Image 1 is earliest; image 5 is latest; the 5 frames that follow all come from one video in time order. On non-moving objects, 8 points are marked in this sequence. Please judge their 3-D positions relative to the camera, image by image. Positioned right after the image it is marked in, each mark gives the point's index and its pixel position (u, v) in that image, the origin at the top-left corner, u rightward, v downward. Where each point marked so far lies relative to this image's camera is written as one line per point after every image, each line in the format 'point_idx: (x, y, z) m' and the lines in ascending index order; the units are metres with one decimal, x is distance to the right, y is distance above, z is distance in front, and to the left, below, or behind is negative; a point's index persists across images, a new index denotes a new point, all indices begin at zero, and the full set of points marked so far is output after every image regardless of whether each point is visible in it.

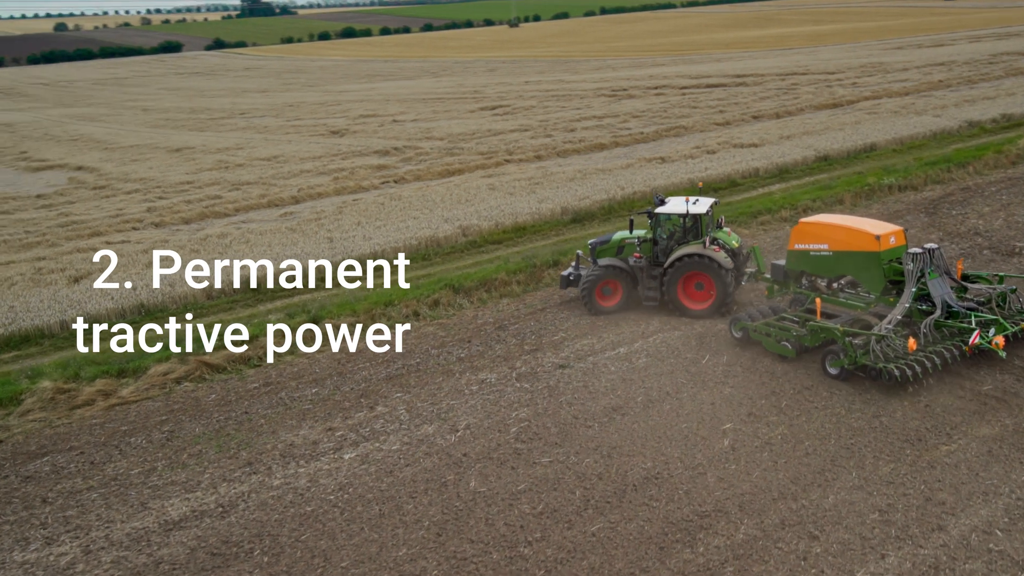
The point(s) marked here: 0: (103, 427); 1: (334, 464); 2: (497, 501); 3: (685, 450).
0: (-4.7, -1.6, +11.6) m
1: (-1.8, -1.7, +10.1) m
2: (-0.1, -1.9, +8.9) m
3: (+1.6, -1.5, +9.5) m
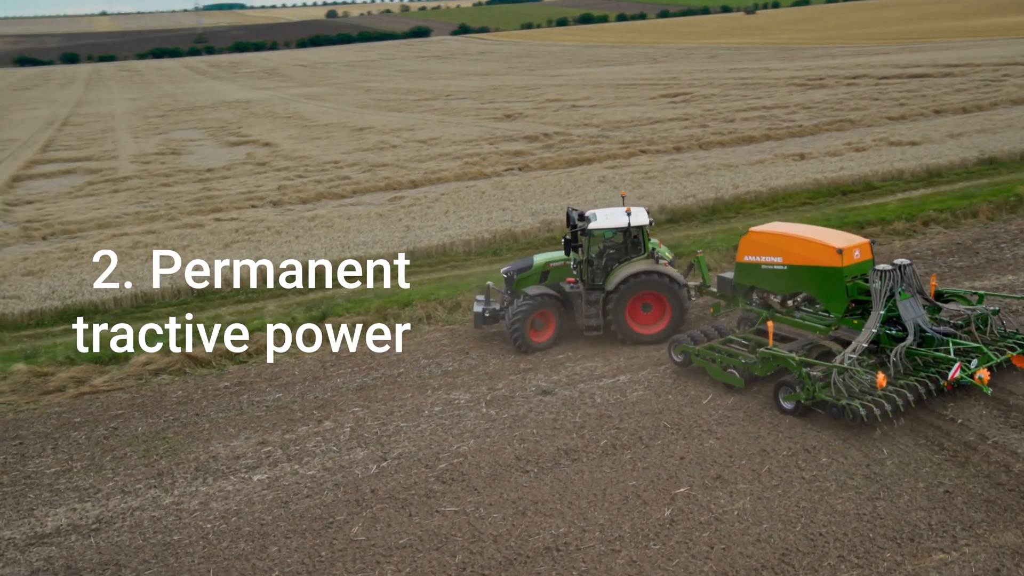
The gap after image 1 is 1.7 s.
0: (-4.9, -1.4, +11.1) m
1: (-2.4, -1.7, +9.0) m
2: (-1.1, -2.0, +7.5) m
3: (+0.8, -1.7, +7.7) m
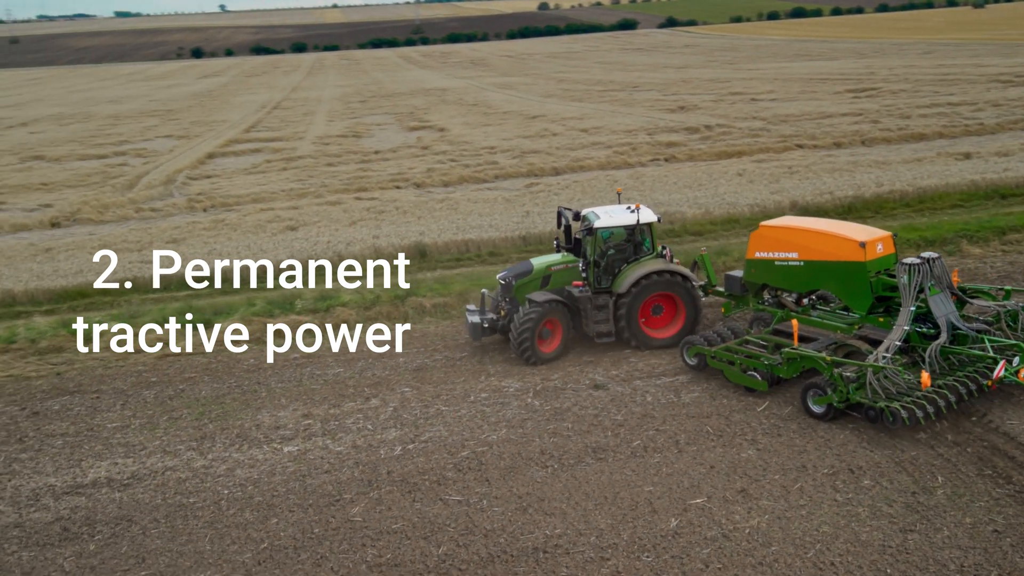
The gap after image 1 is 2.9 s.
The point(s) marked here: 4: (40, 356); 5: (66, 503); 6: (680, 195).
0: (-4.2, -1.0, +11.5) m
1: (-2.1, -1.5, +9.0) m
2: (-1.1, -1.8, +7.3) m
3: (+0.7, -1.6, +7.2) m
4: (-5.7, -0.8, +12.4) m
5: (-3.7, -1.8, +8.4) m
6: (+3.2, +1.8, +19.5) m
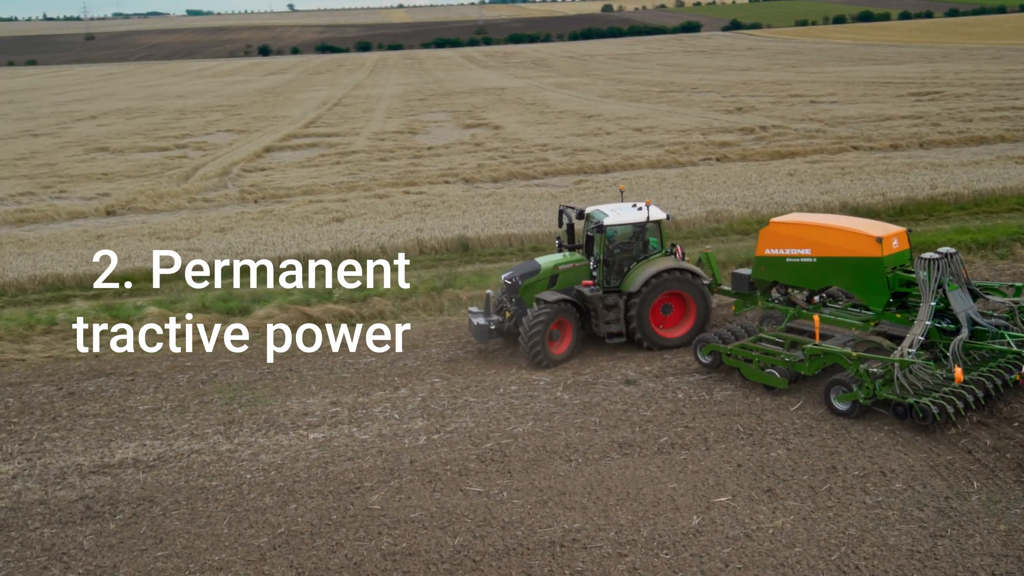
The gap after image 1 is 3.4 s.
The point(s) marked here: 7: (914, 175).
0: (-3.8, -0.8, +11.6) m
1: (-1.9, -1.3, +8.9) m
2: (-1.0, -1.7, +7.2) m
3: (+0.8, -1.6, +7.0) m
4: (-5.3, -0.6, +12.5) m
5: (-3.5, -1.6, +8.4) m
6: (+4.1, +1.8, +19.1) m
7: (+7.7, +2.2, +19.5) m
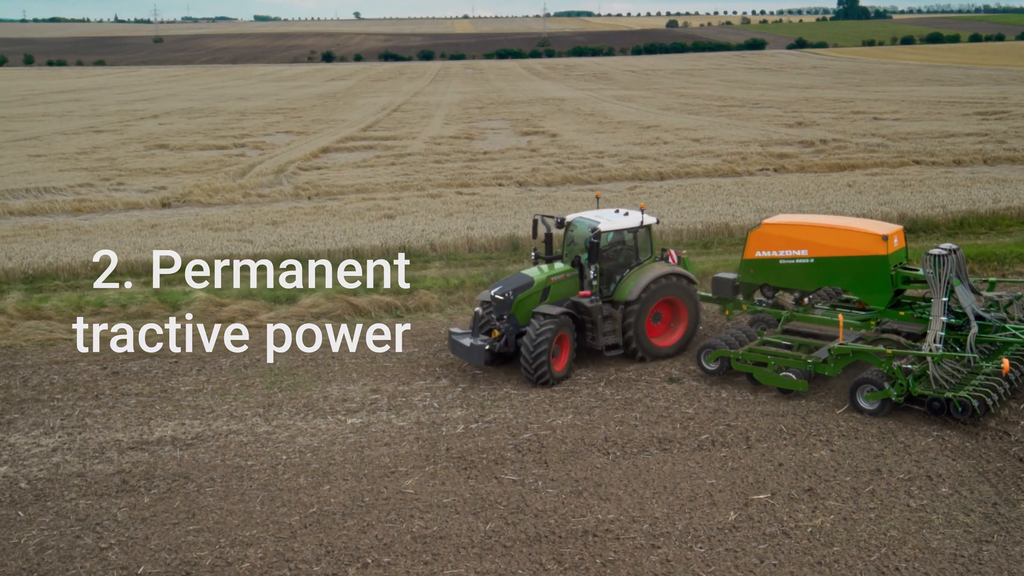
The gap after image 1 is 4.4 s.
0: (-3.3, -0.6, +11.7) m
1: (-1.6, -1.2, +8.9) m
2: (-0.8, -1.5, +7.1) m
3: (+1.1, -1.5, +6.8) m
4: (-4.7, -0.4, +12.7) m
5: (-3.2, -1.4, +8.5) m
6: (+5.0, +1.6, +18.8) m
7: (+8.7, +1.9, +19.0) m
